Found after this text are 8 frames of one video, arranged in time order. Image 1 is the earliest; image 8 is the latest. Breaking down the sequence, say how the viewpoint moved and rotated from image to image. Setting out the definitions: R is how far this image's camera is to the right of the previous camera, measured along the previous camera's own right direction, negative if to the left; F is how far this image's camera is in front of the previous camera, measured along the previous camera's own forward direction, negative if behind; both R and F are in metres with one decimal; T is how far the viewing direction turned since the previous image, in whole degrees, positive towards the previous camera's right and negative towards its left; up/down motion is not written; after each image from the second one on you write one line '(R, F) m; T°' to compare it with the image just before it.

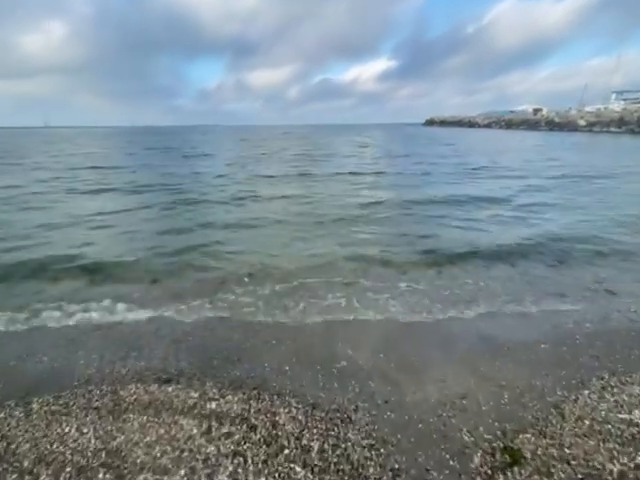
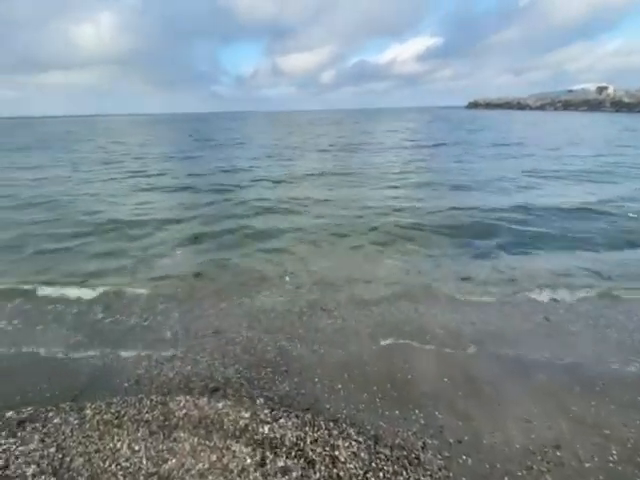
(-0.6, +0.7) m; -6°
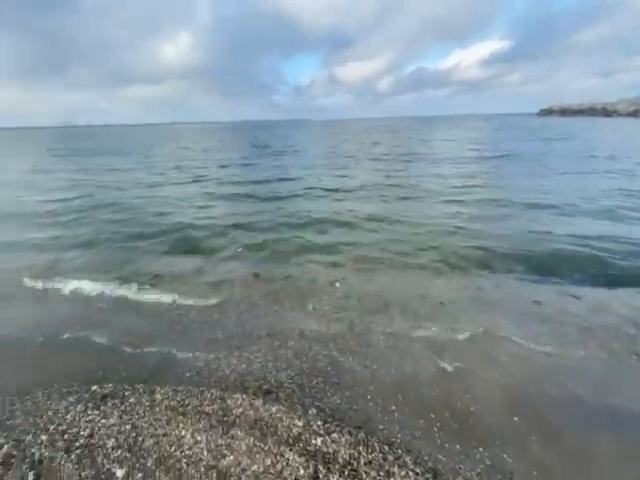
(-0.3, 0.0) m; -9°
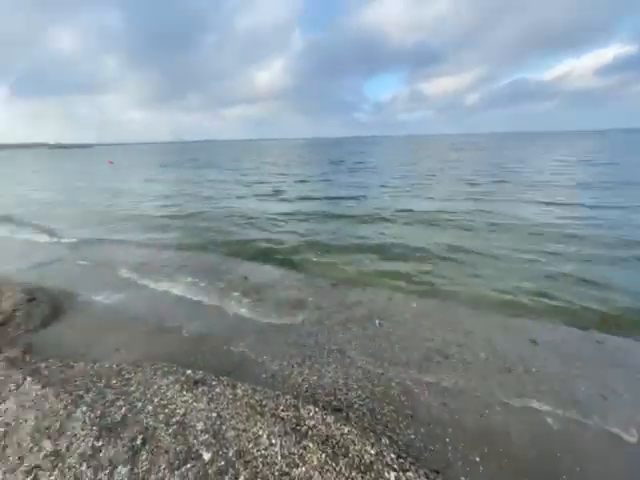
(-0.4, -0.1) m; -14°
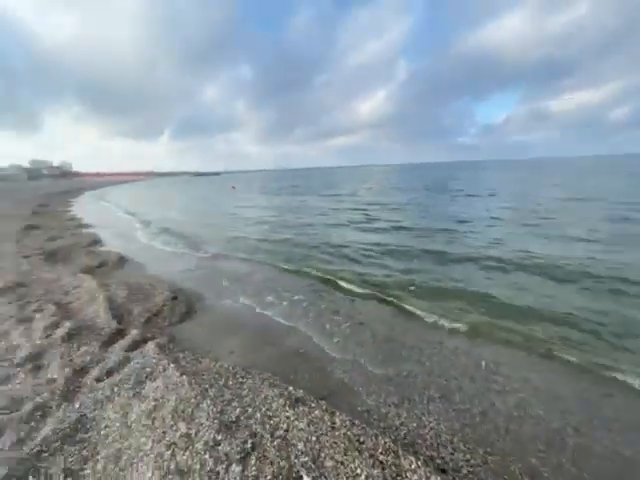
(-0.4, -0.2) m; -18°
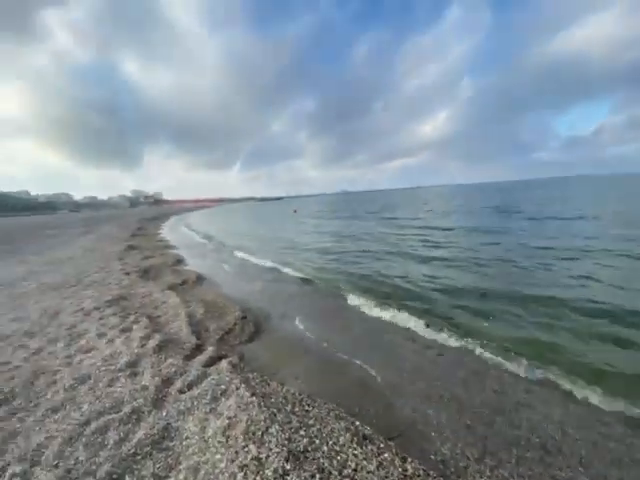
(-0.3, -0.1) m; -12°
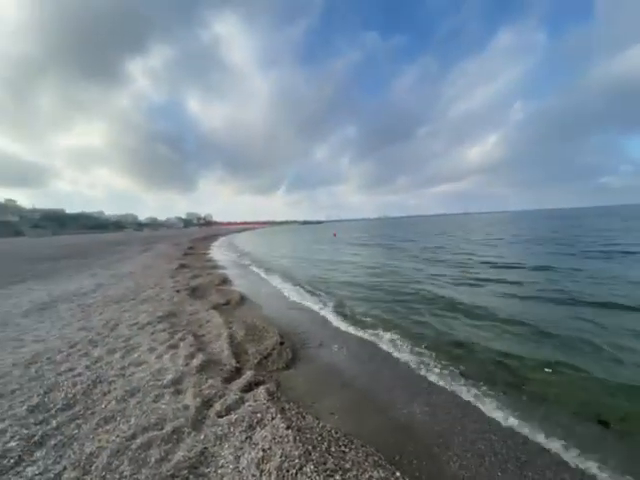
(-0.1, 0.0) m; -8°
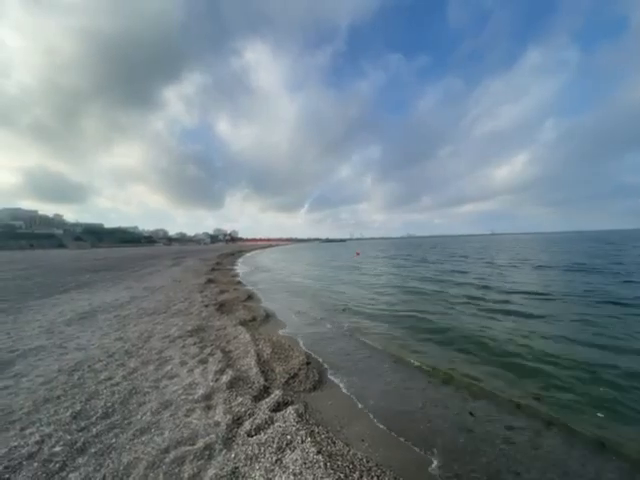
(-0.3, -0.2) m; -4°
